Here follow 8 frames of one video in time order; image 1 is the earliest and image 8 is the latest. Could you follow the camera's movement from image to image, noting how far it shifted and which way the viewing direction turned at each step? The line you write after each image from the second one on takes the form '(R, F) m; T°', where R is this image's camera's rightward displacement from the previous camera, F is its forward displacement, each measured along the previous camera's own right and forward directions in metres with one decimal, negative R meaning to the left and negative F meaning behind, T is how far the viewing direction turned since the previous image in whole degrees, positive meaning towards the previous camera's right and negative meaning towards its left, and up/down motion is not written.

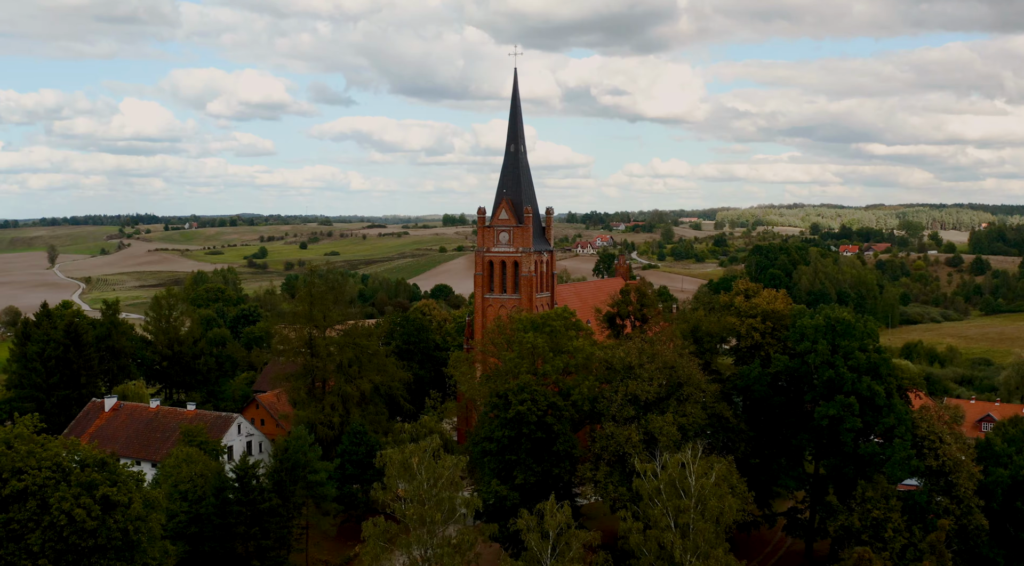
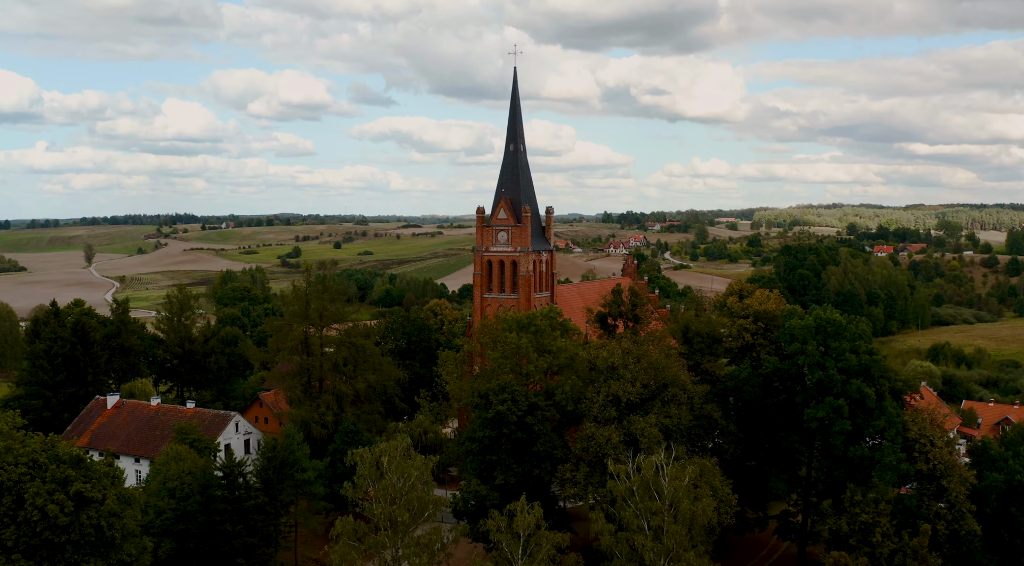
(+2.1, +0.3) m; -2°
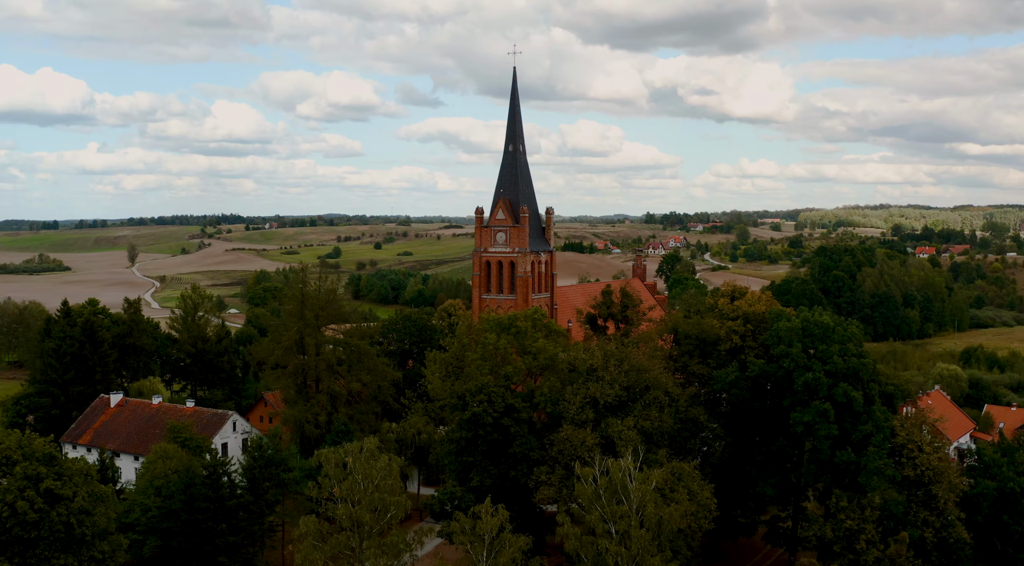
(+2.5, +0.3) m; -2°
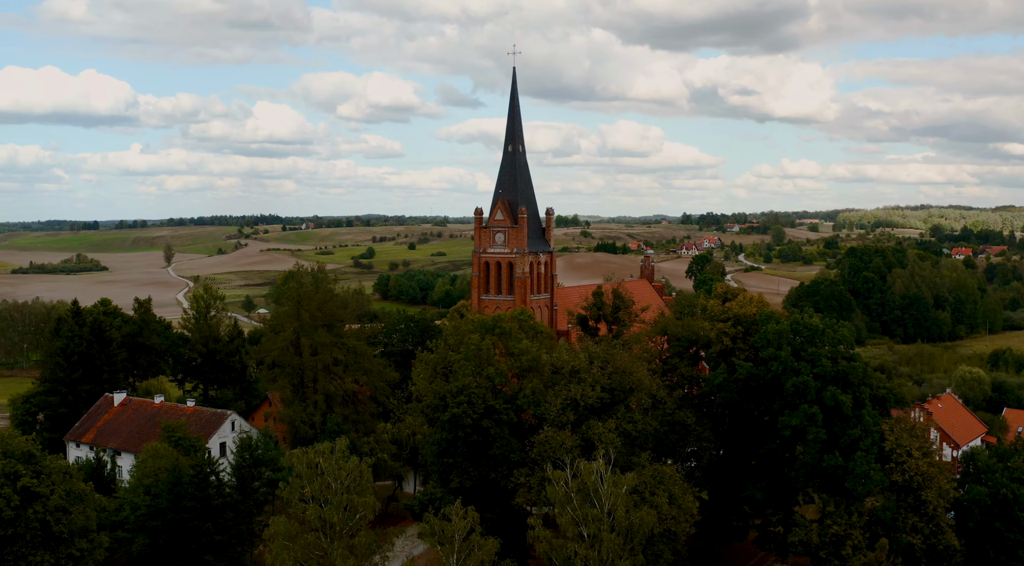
(+2.1, +0.2) m; -2°
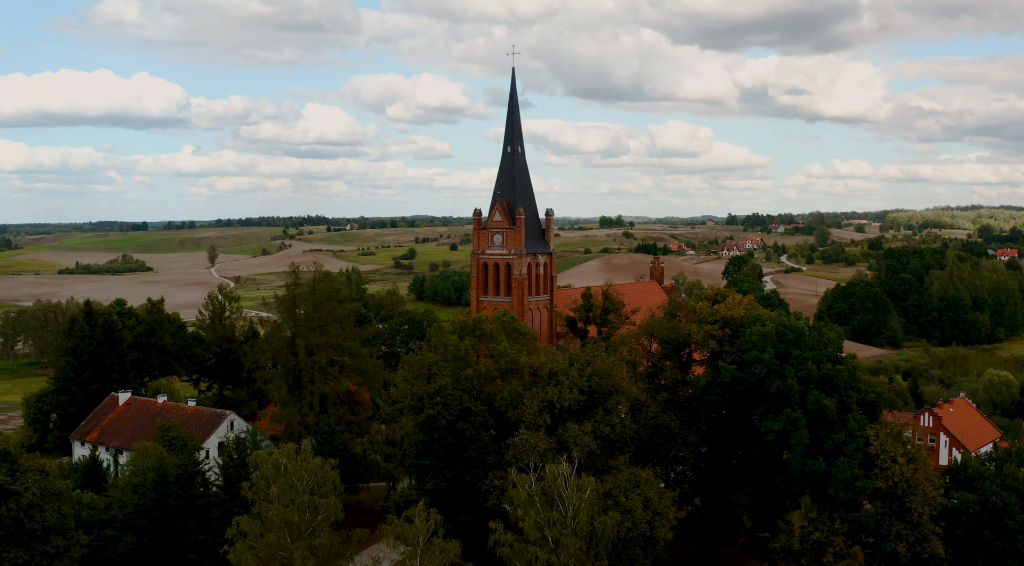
(+2.6, +0.3) m; -2°
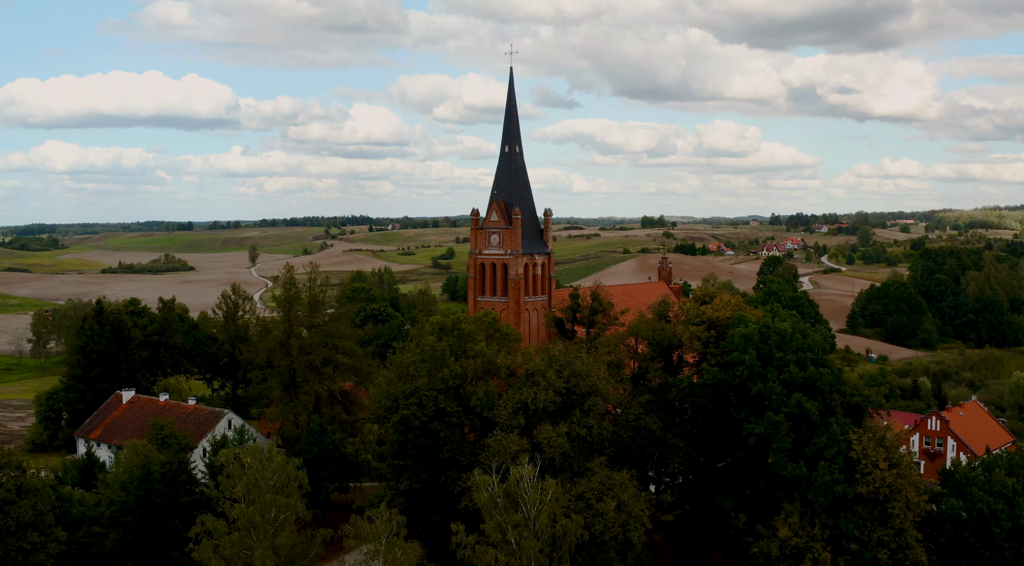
(+2.5, +0.3) m; -2°
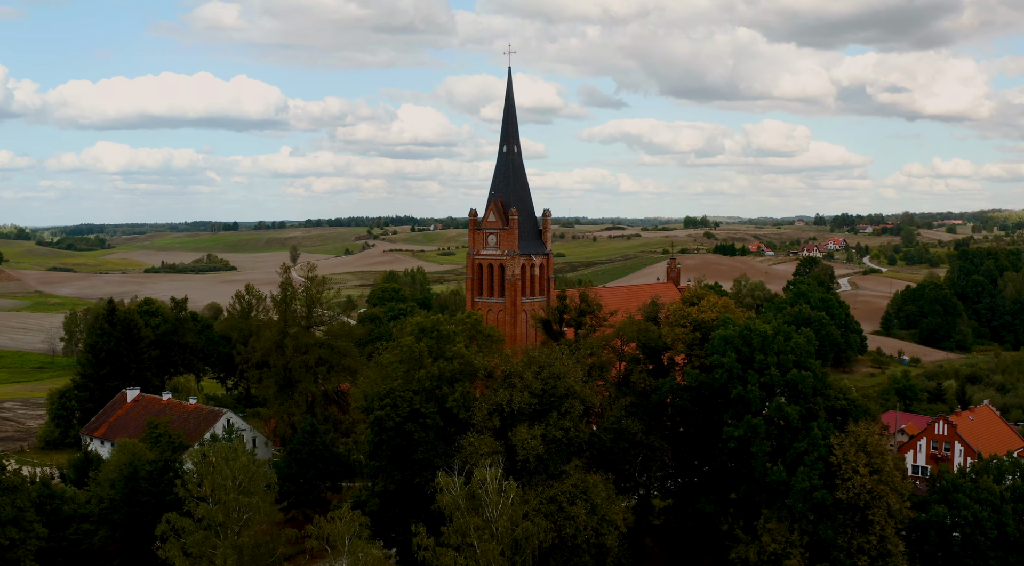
(+2.5, +0.2) m; -2°
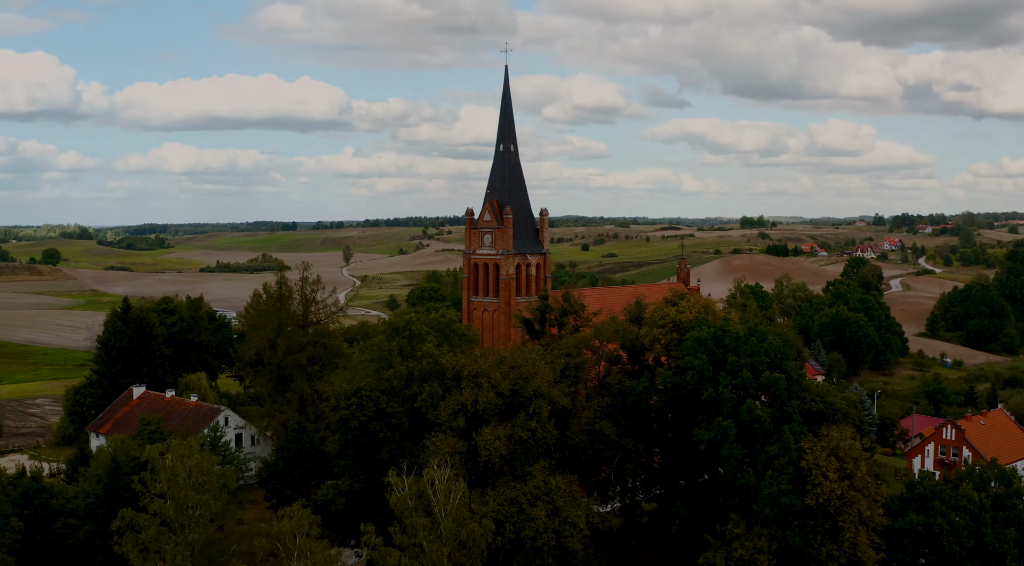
(+3.3, +0.4) m; -3°
